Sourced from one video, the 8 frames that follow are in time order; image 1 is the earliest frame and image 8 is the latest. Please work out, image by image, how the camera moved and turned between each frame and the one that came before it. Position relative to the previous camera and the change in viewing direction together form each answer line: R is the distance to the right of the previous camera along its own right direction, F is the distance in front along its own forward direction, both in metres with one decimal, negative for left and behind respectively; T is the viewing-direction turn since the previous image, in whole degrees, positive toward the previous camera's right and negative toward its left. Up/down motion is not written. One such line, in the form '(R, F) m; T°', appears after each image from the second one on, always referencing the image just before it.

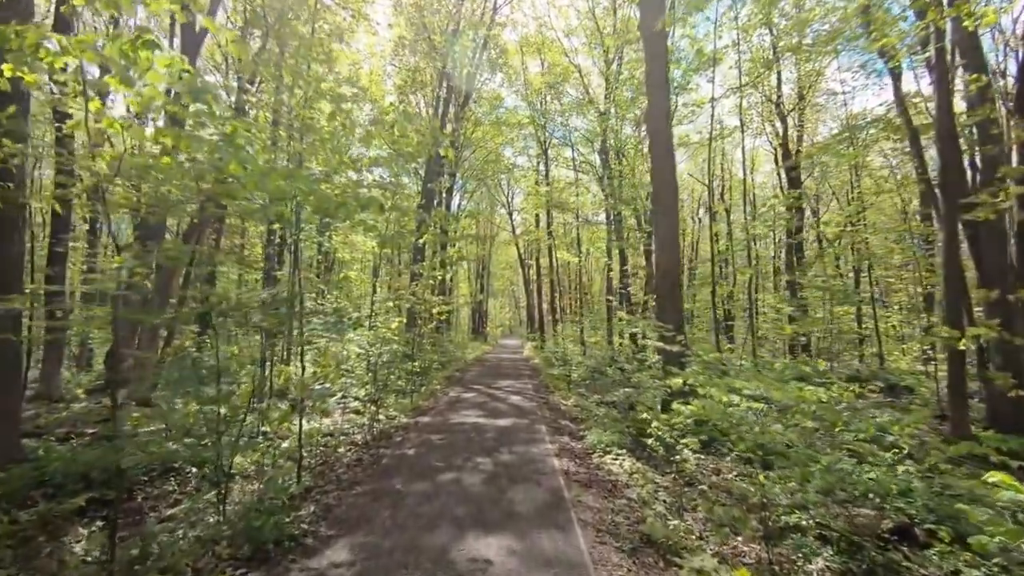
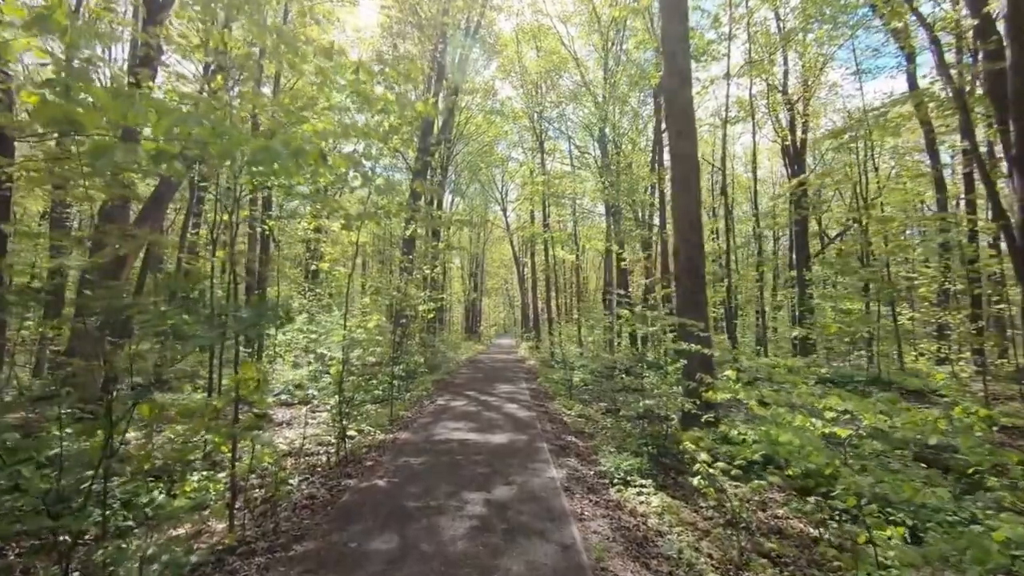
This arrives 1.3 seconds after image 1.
(0.0, +1.1) m; 0°
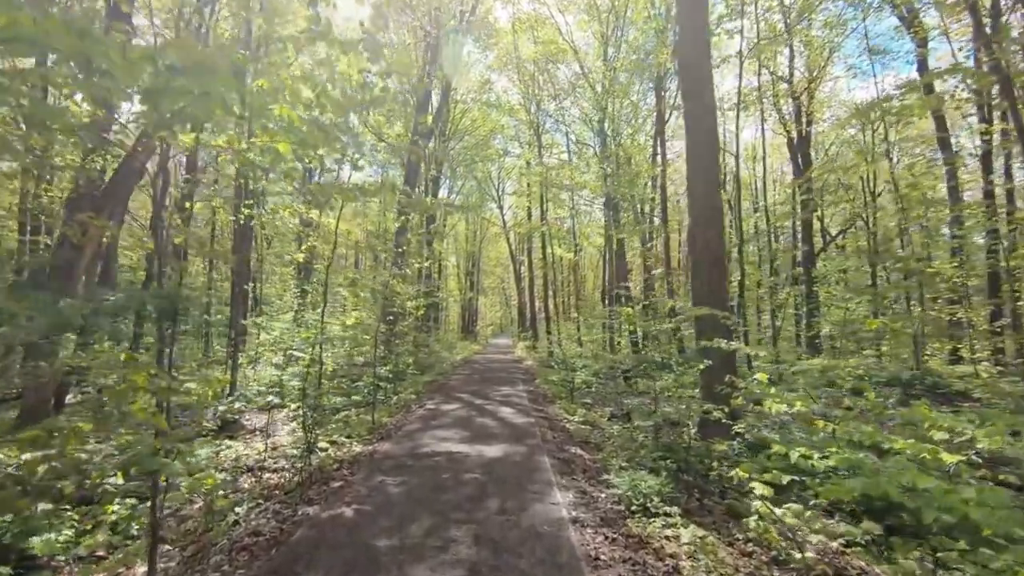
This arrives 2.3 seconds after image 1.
(0.0, +0.7) m; 0°
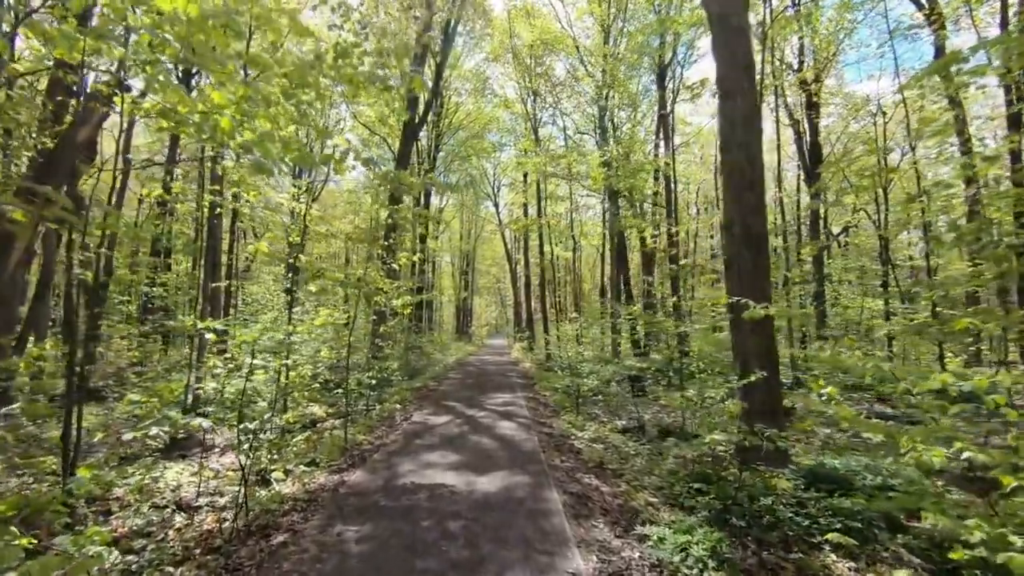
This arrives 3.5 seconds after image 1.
(0.0, +1.0) m; 0°
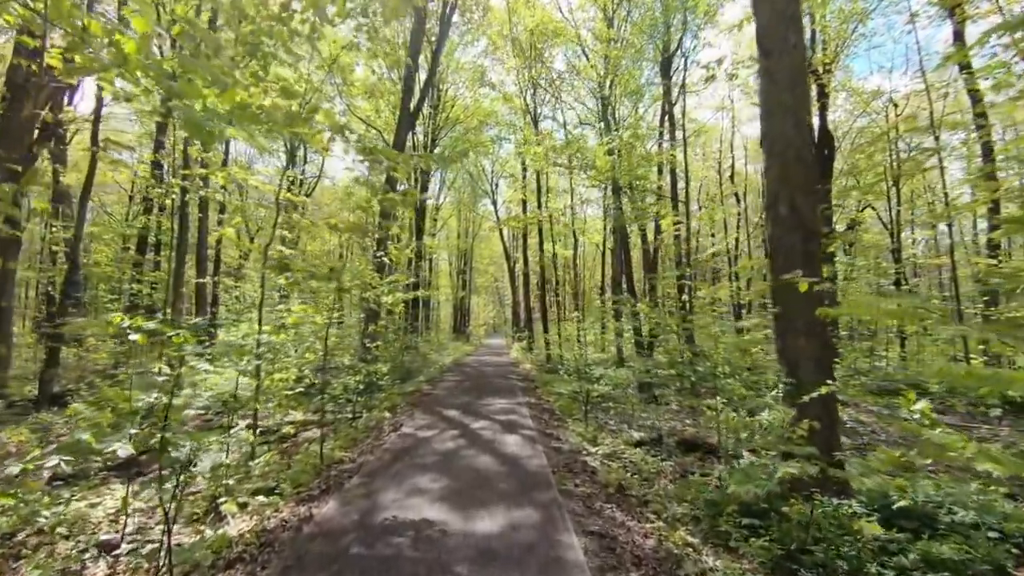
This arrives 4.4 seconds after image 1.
(0.0, +0.7) m; 0°
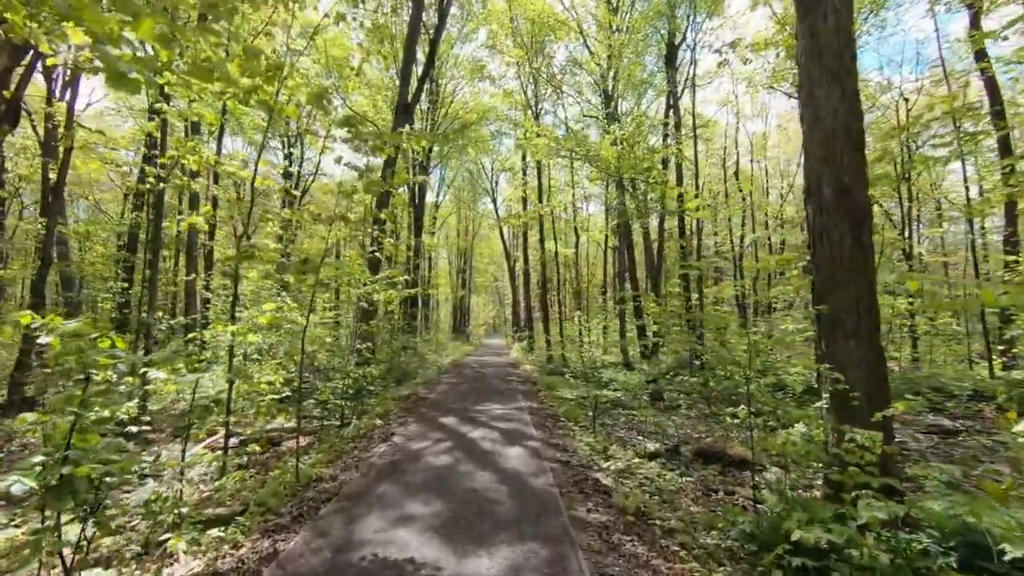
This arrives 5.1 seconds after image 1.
(0.0, +0.5) m; 0°
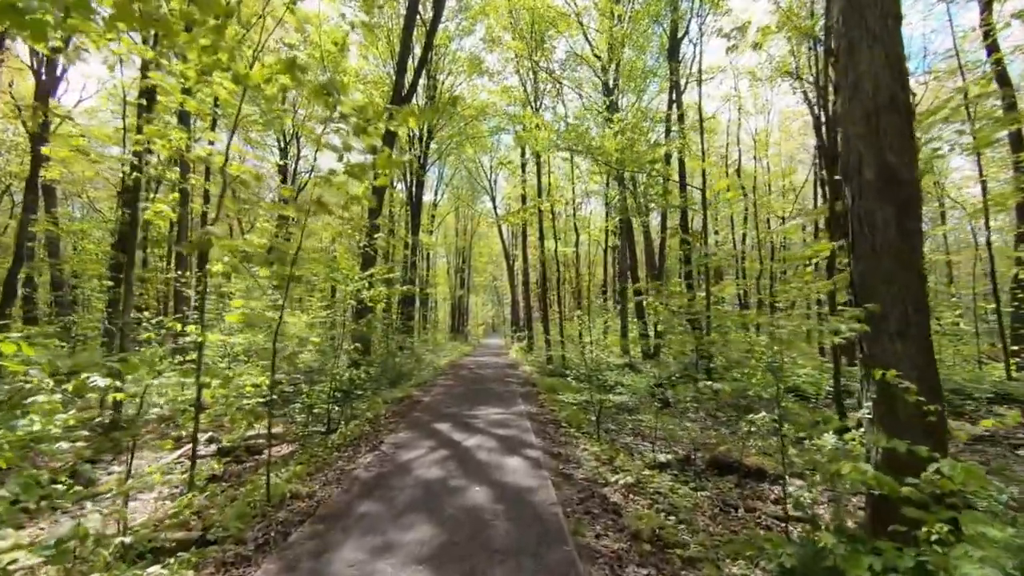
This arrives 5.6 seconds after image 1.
(0.0, +0.4) m; 0°
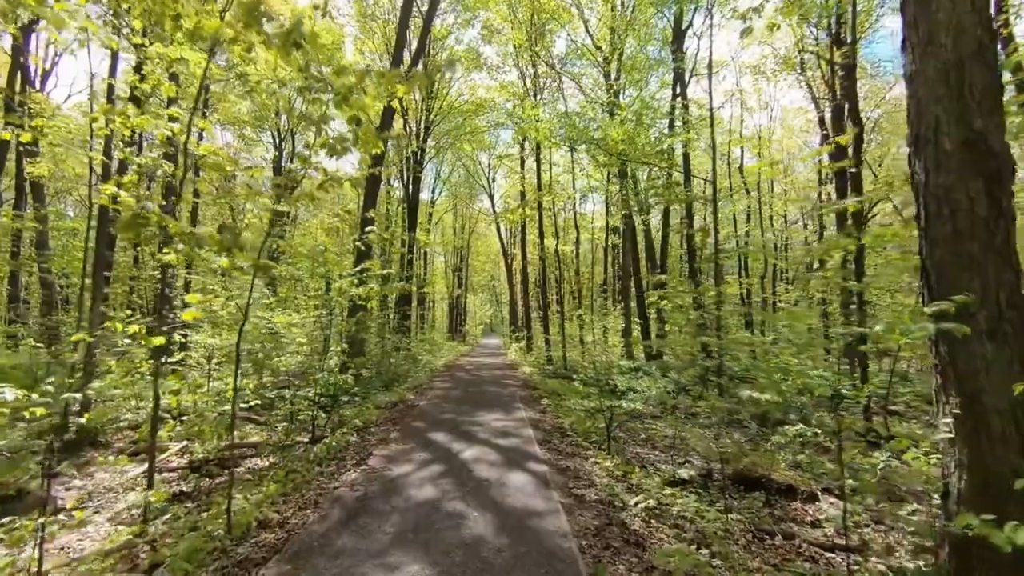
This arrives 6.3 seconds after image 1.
(0.0, +0.5) m; 0°
